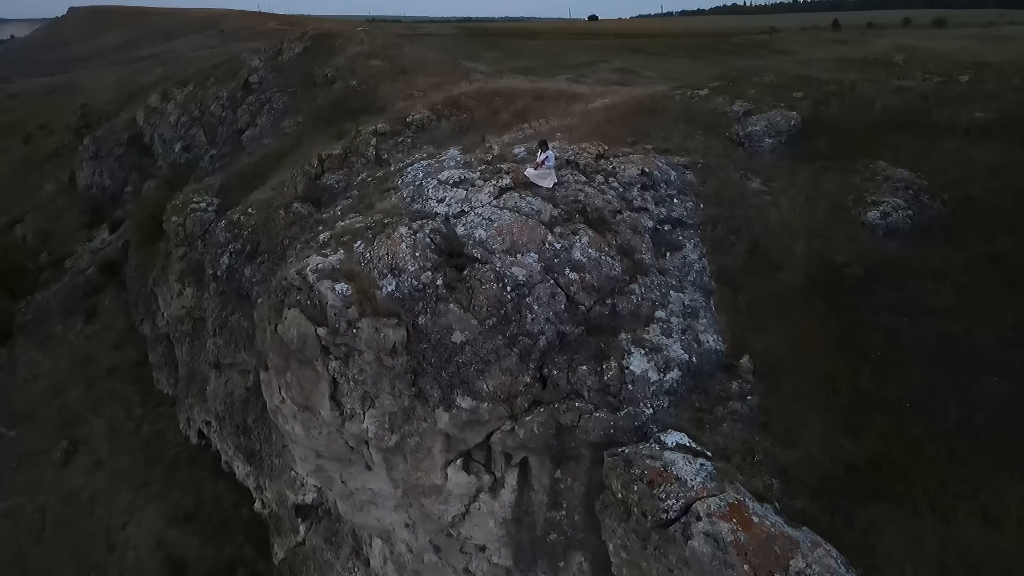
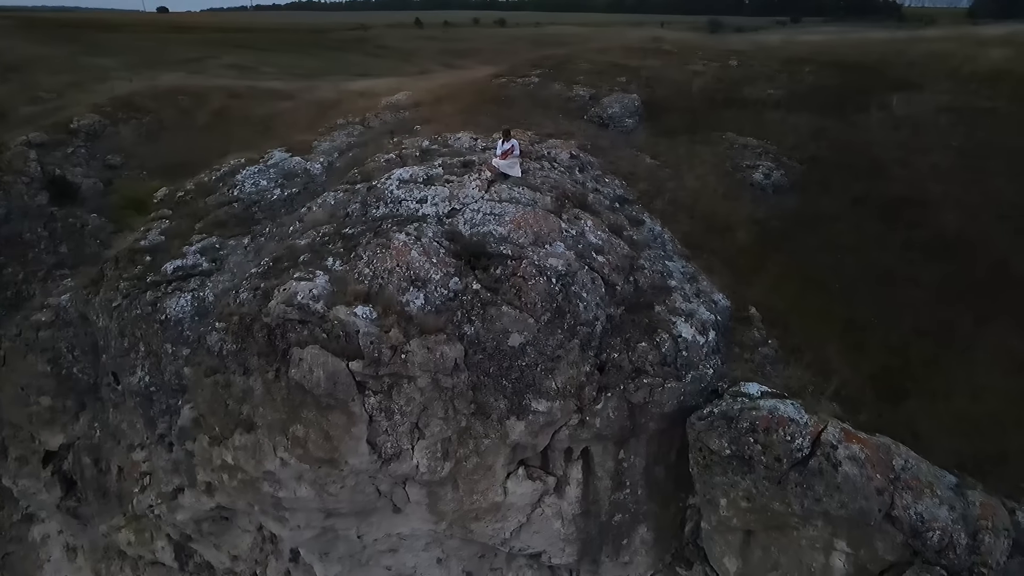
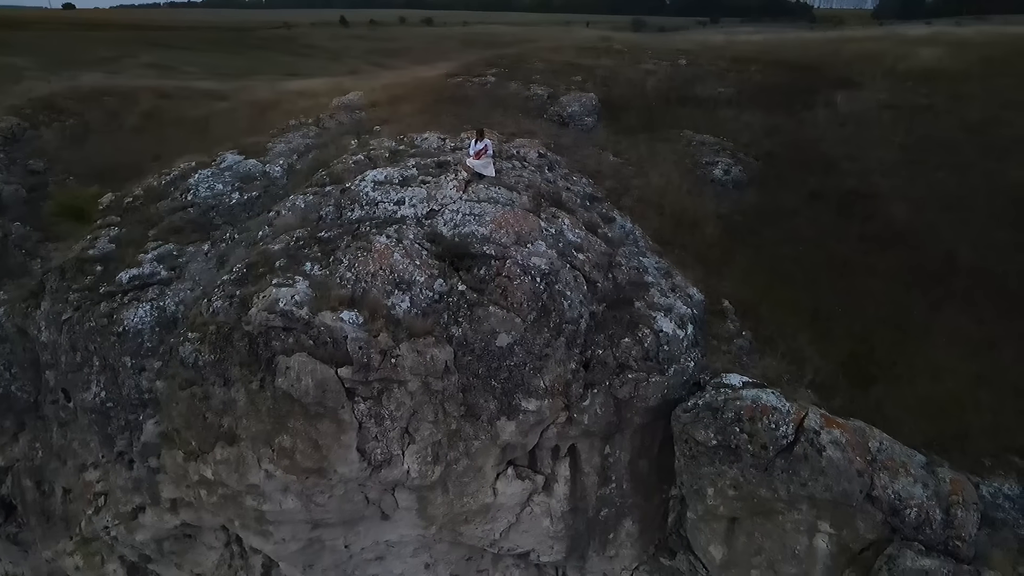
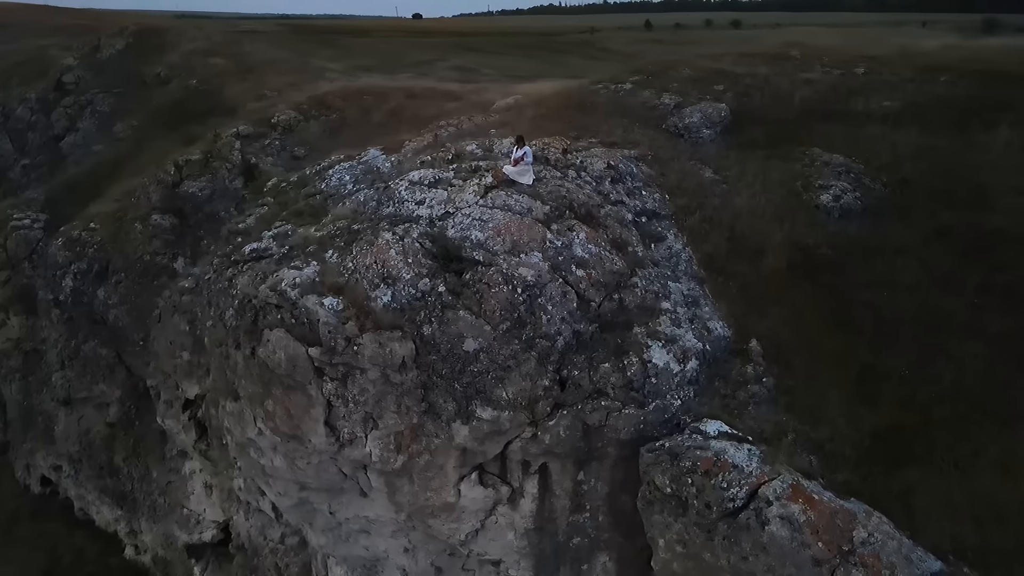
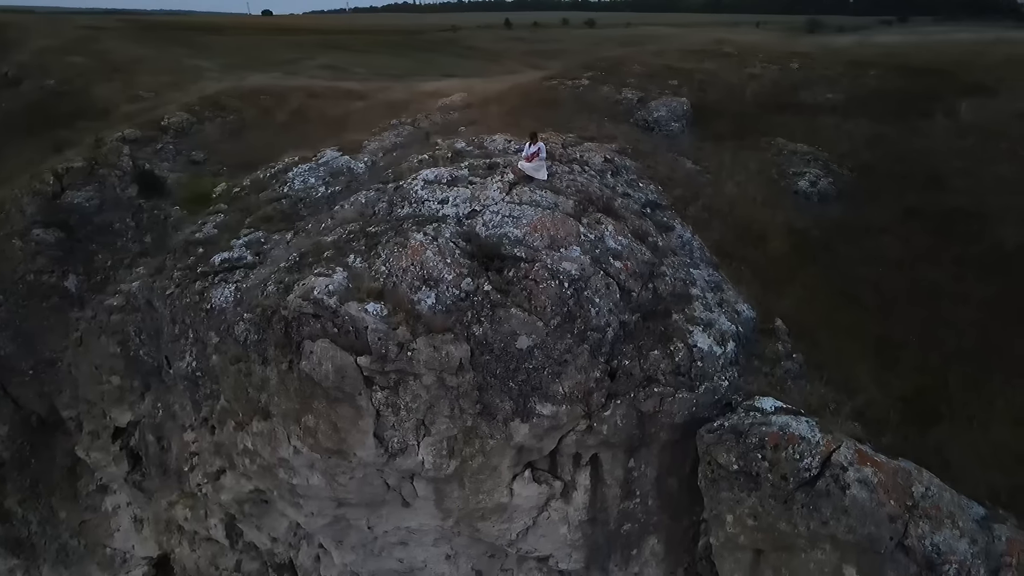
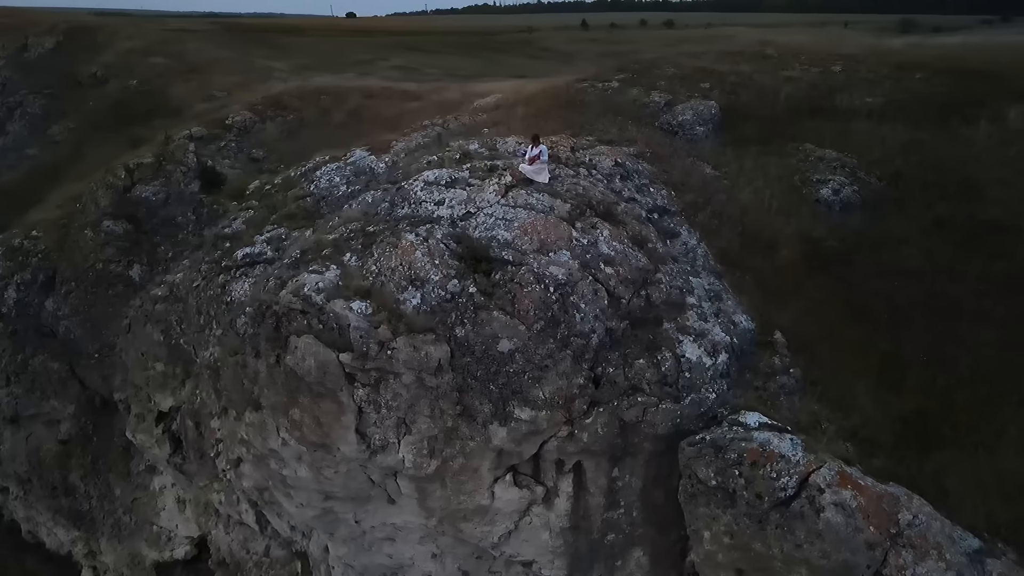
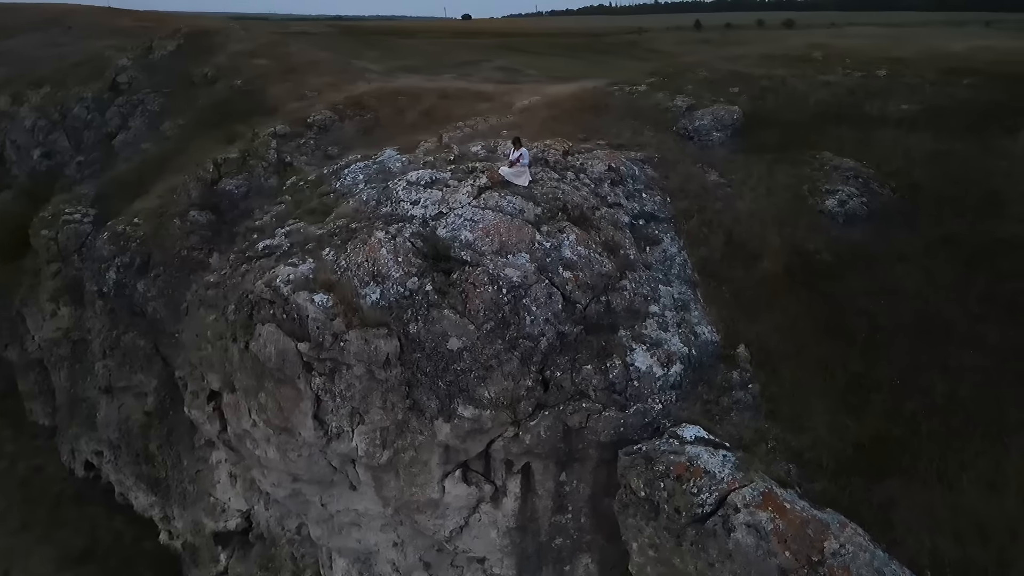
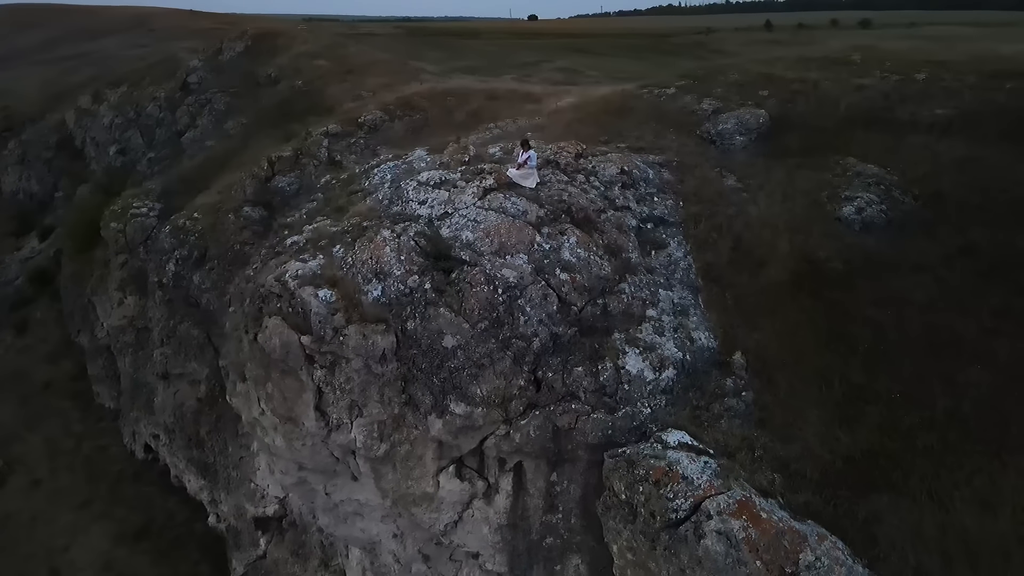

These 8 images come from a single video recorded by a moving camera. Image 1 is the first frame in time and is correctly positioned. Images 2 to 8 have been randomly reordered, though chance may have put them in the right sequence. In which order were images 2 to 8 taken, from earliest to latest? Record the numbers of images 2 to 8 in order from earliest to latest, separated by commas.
8, 7, 4, 6, 5, 2, 3
